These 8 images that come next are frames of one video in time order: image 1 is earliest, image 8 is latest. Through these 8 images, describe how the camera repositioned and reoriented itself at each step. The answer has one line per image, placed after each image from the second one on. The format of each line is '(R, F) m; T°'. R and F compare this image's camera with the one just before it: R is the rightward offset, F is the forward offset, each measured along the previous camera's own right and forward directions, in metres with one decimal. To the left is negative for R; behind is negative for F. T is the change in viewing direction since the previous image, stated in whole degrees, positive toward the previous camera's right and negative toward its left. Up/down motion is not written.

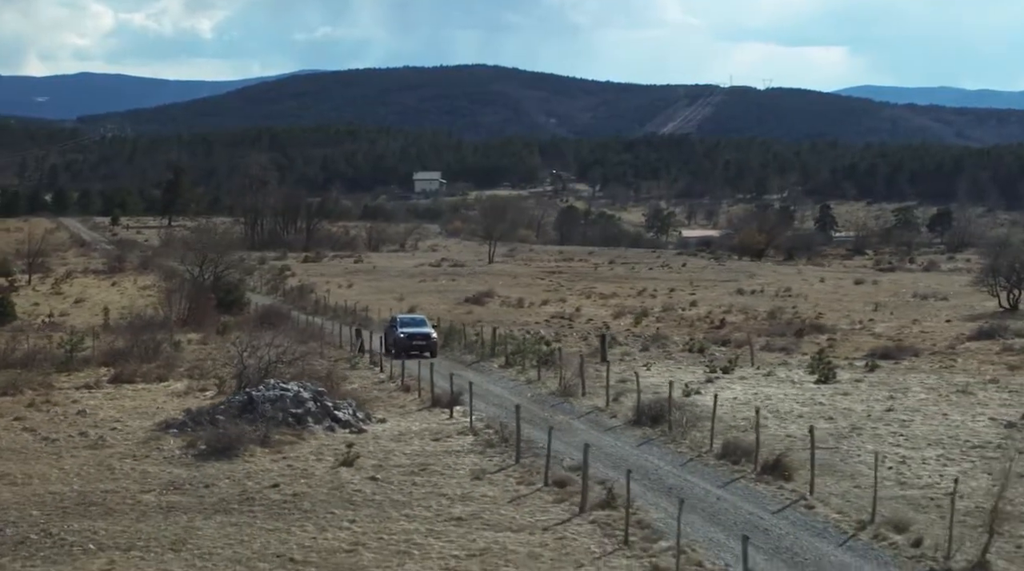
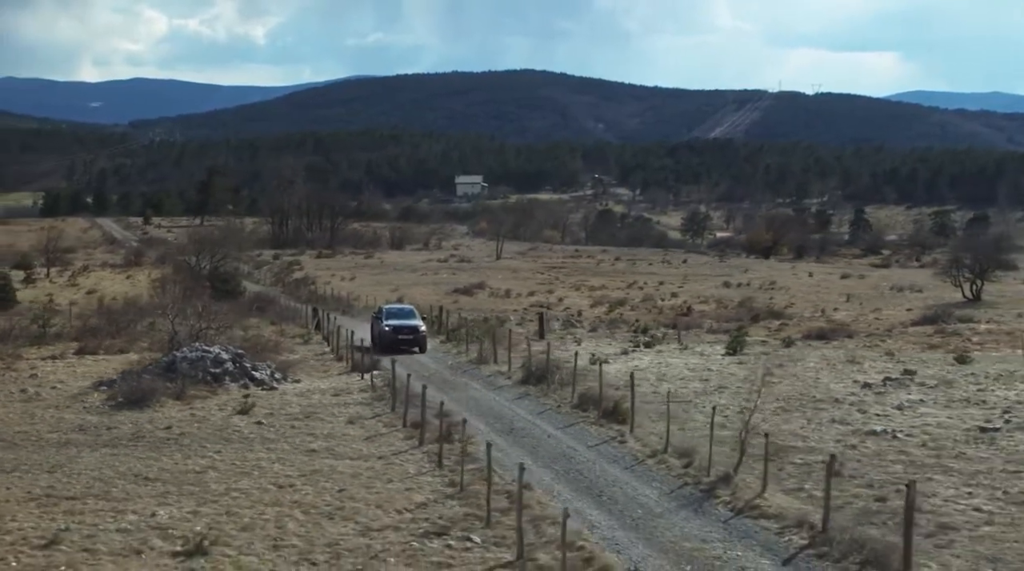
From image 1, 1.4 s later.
(+3.3, -2.5) m; -1°
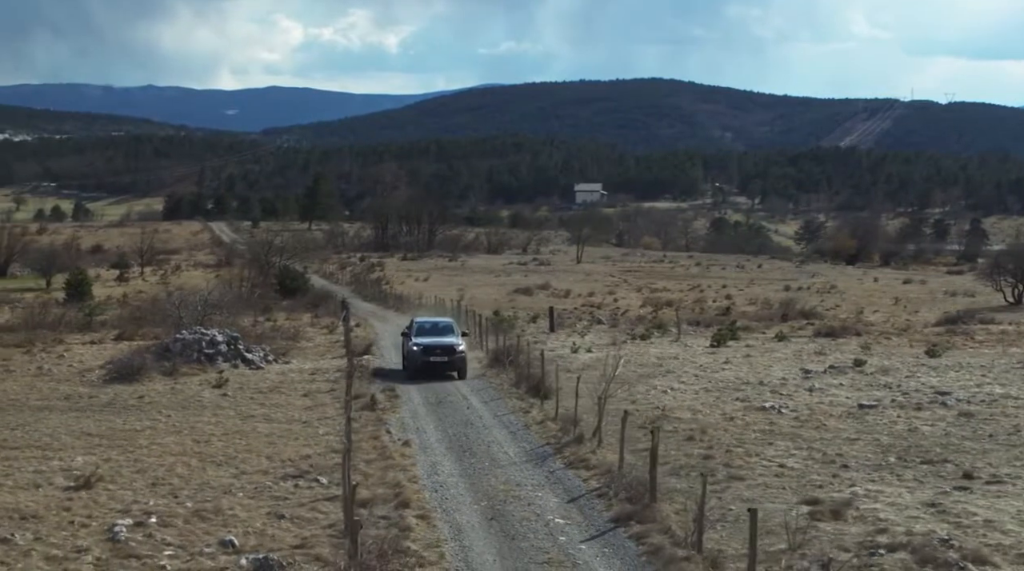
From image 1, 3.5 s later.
(+3.6, -2.0) m; -4°
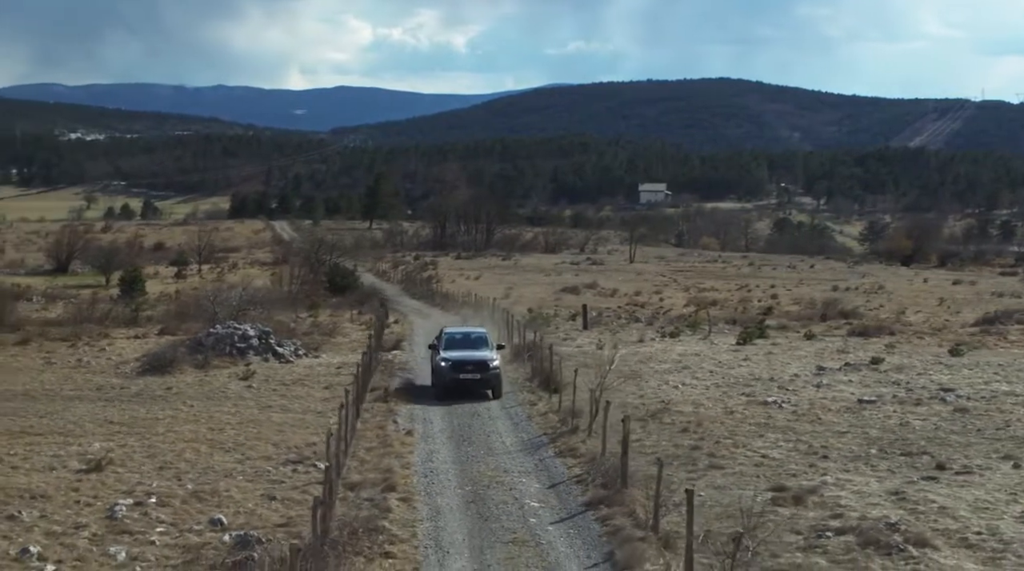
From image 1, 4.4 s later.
(+1.0, -0.7) m; -3°
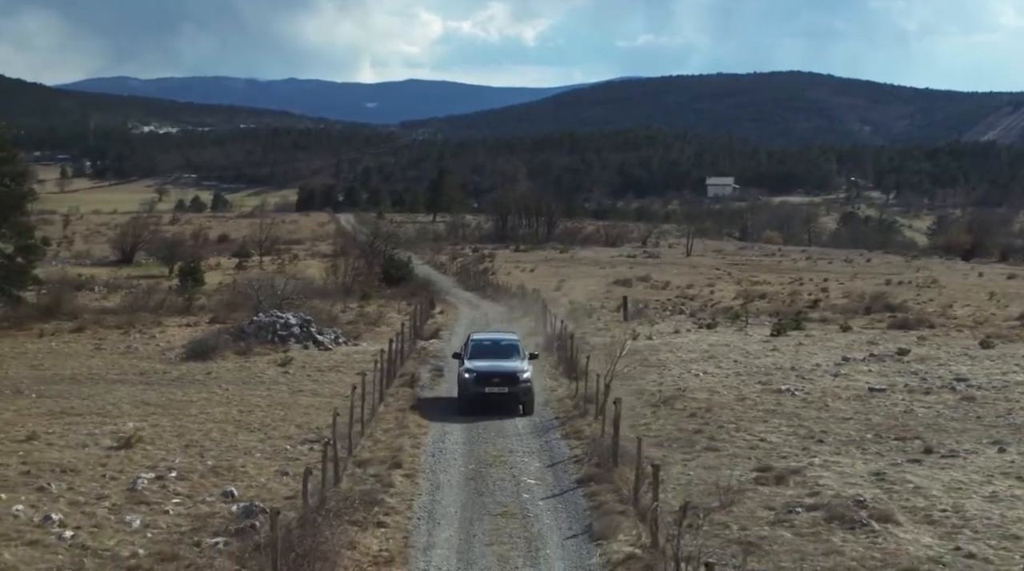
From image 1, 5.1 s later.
(+0.8, -0.8) m; -3°
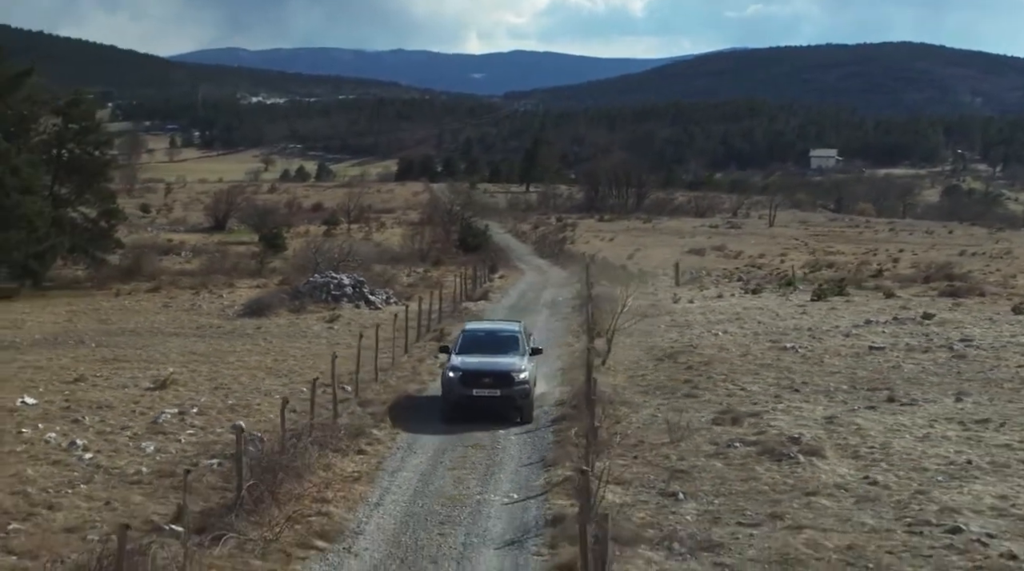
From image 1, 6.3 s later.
(+1.5, -1.5) m; -4°
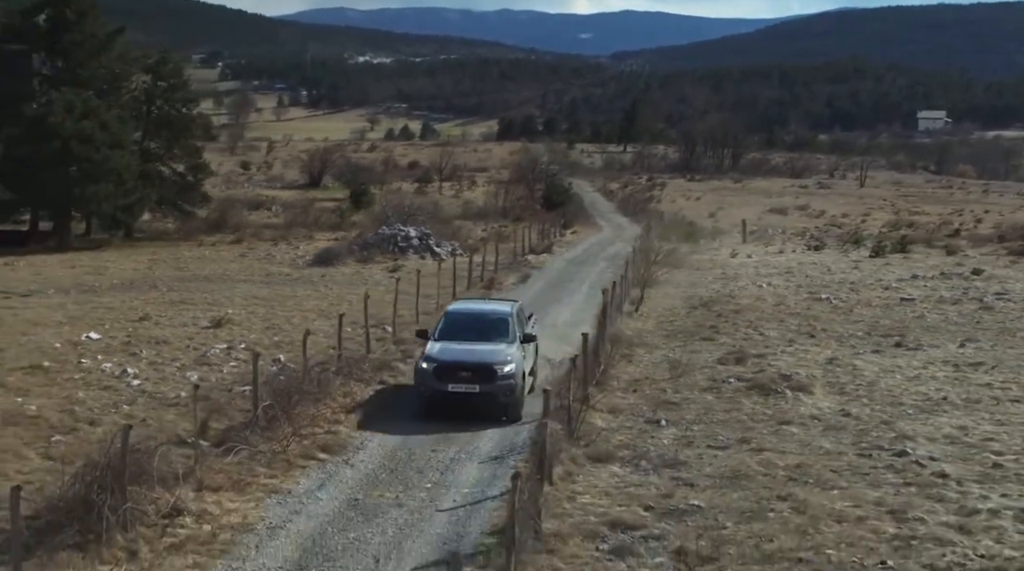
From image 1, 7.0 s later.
(+1.1, -1.1) m; -4°
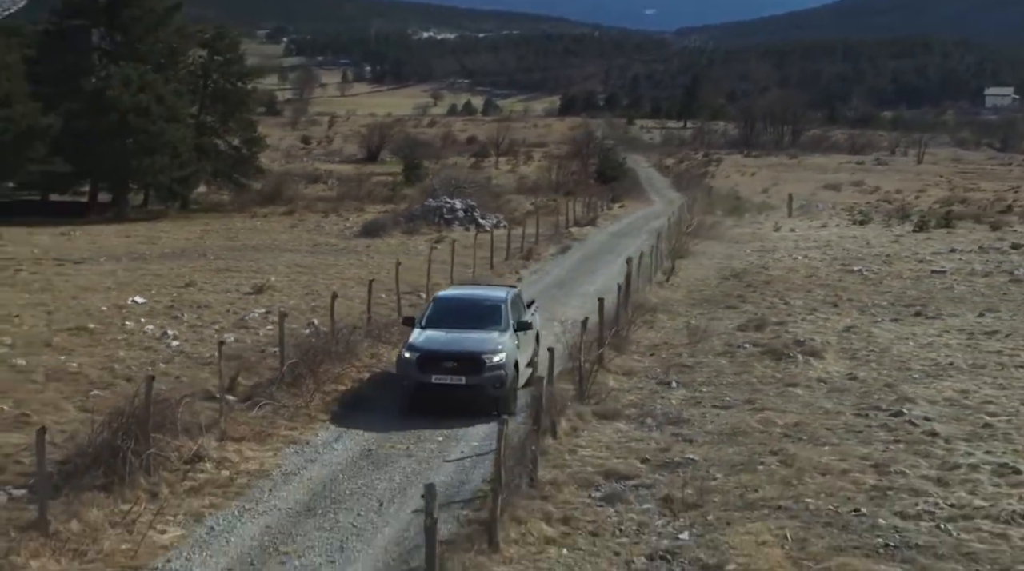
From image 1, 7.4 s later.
(+0.5, -0.6) m; -2°
